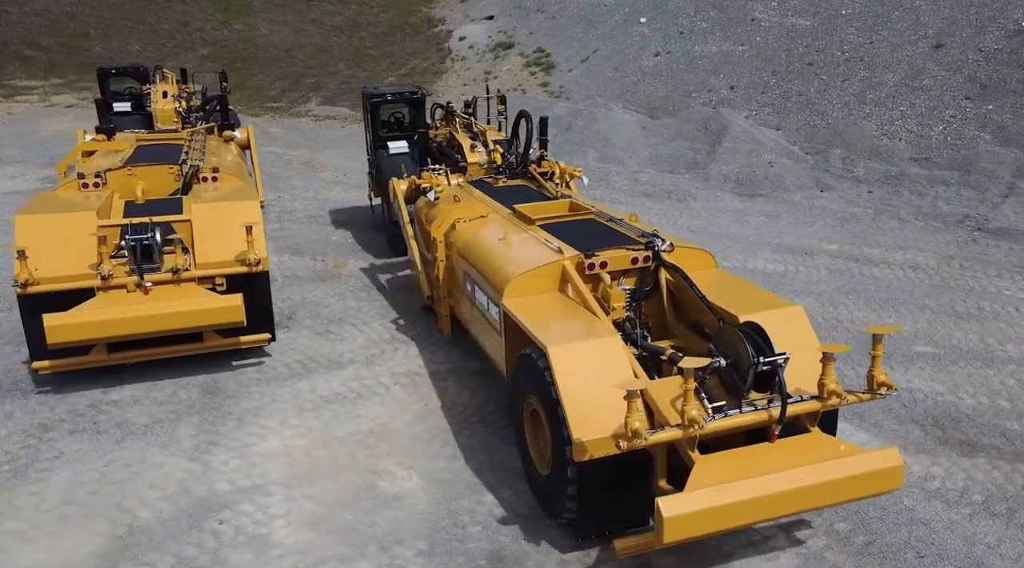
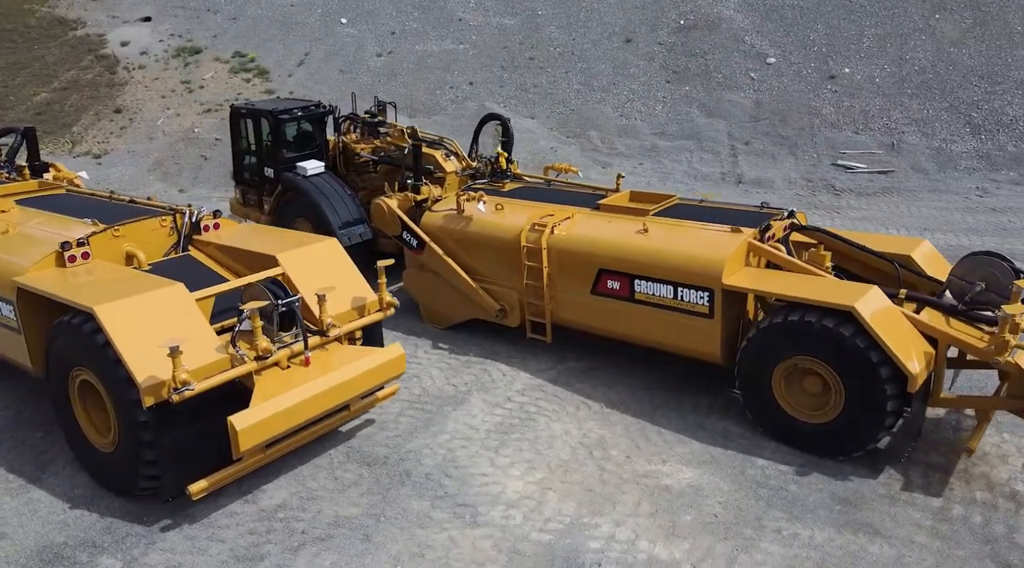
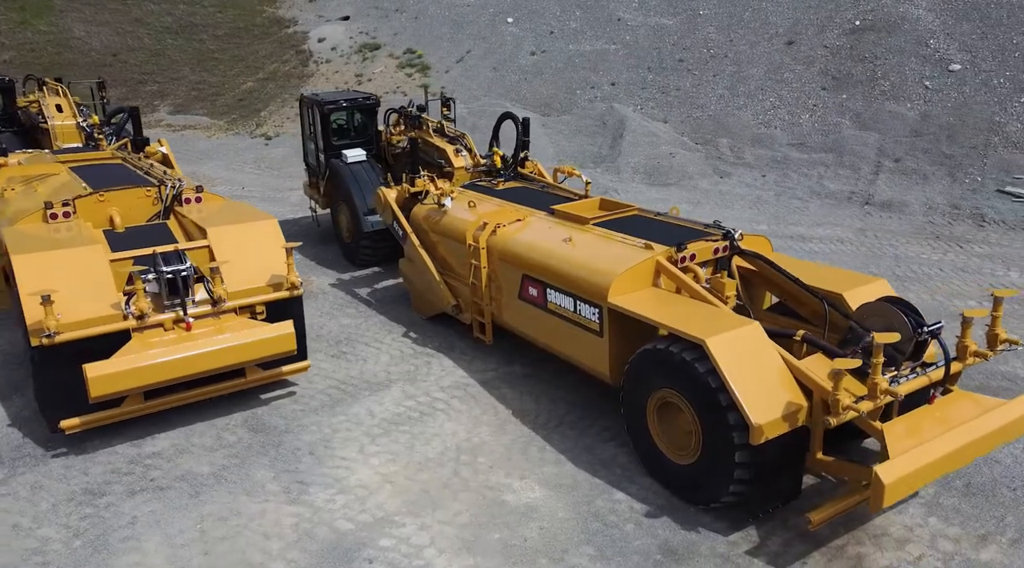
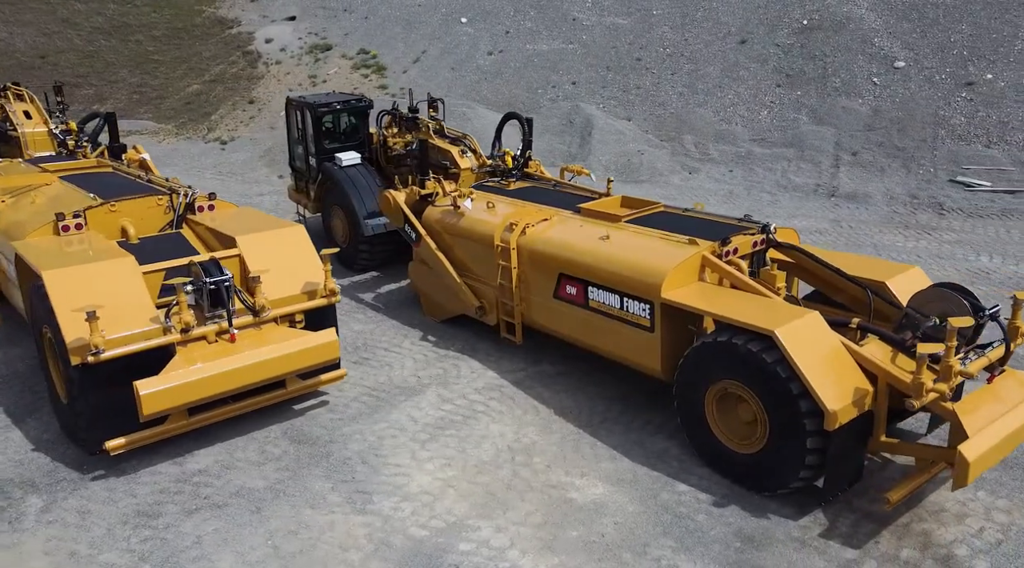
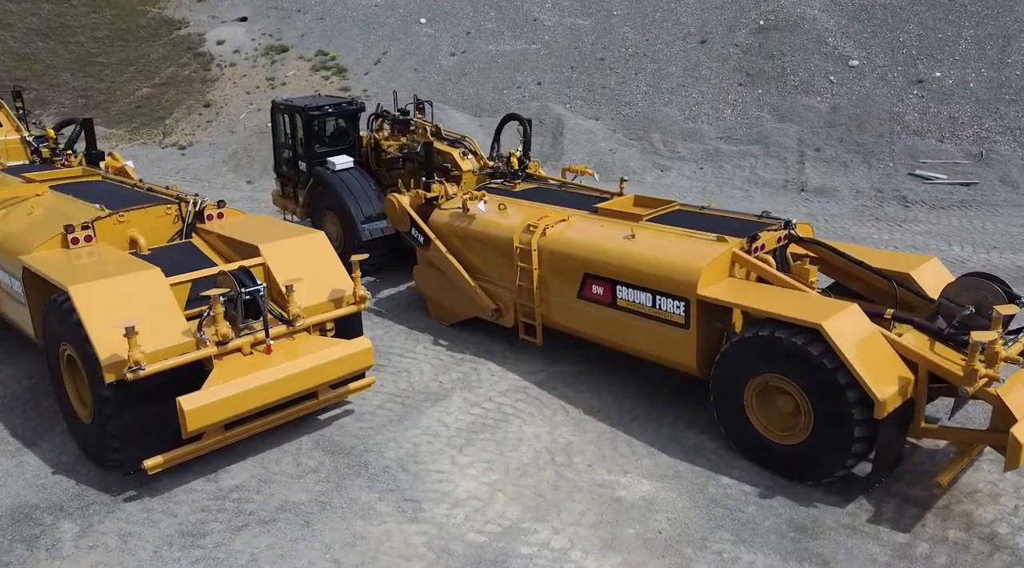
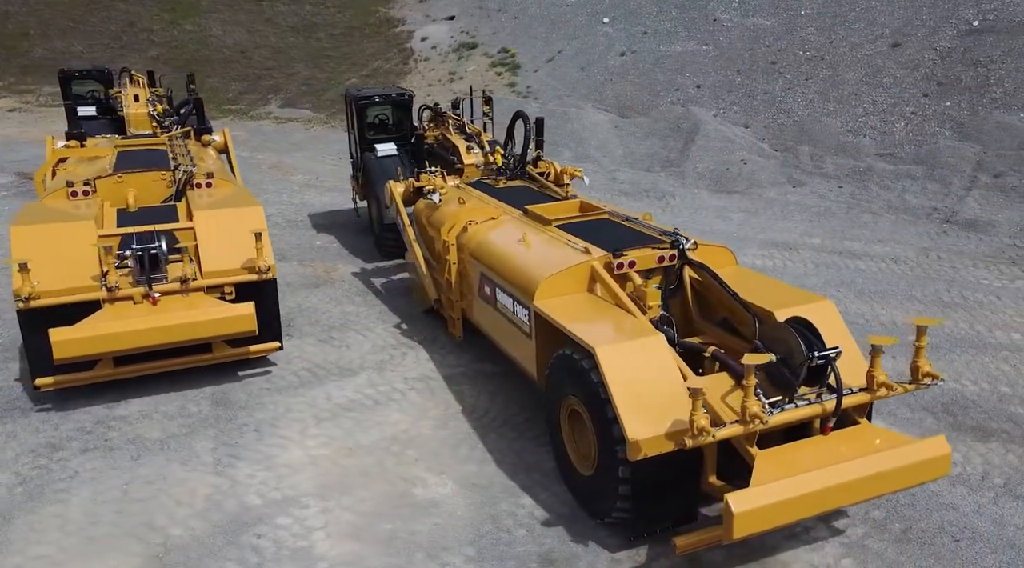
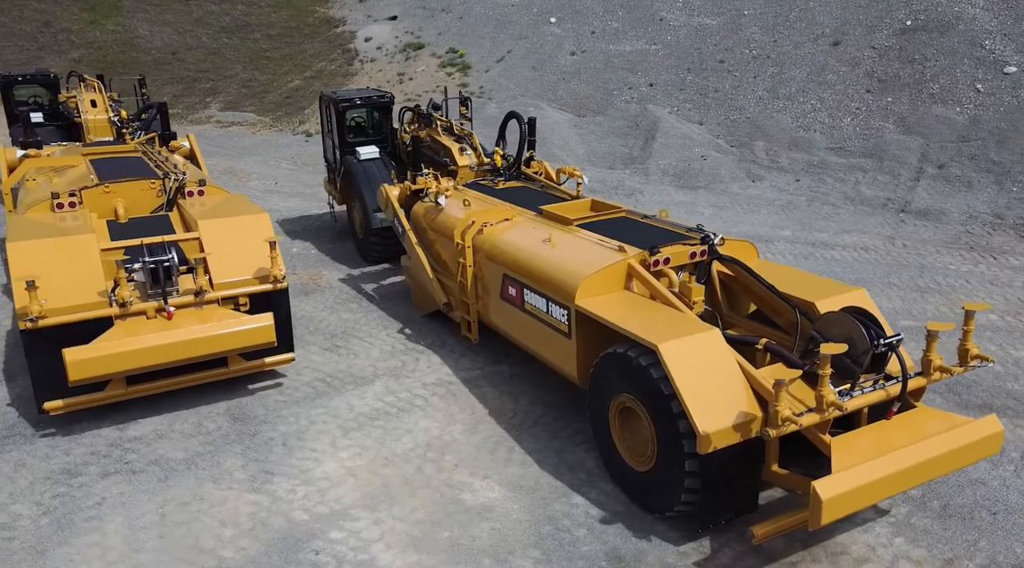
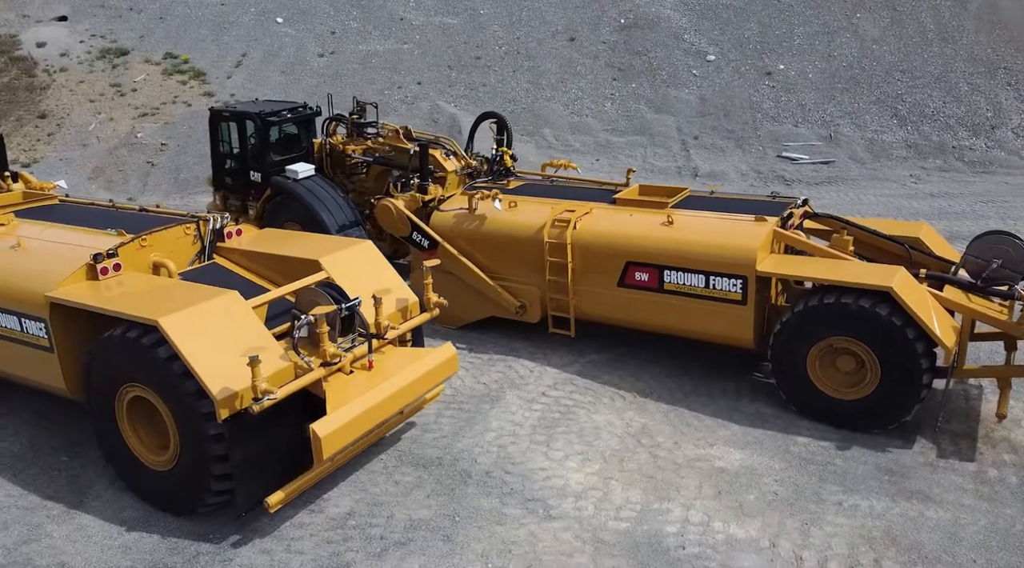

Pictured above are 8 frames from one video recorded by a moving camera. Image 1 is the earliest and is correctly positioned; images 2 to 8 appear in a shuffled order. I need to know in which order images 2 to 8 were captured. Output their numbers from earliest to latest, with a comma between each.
6, 7, 3, 4, 5, 2, 8
